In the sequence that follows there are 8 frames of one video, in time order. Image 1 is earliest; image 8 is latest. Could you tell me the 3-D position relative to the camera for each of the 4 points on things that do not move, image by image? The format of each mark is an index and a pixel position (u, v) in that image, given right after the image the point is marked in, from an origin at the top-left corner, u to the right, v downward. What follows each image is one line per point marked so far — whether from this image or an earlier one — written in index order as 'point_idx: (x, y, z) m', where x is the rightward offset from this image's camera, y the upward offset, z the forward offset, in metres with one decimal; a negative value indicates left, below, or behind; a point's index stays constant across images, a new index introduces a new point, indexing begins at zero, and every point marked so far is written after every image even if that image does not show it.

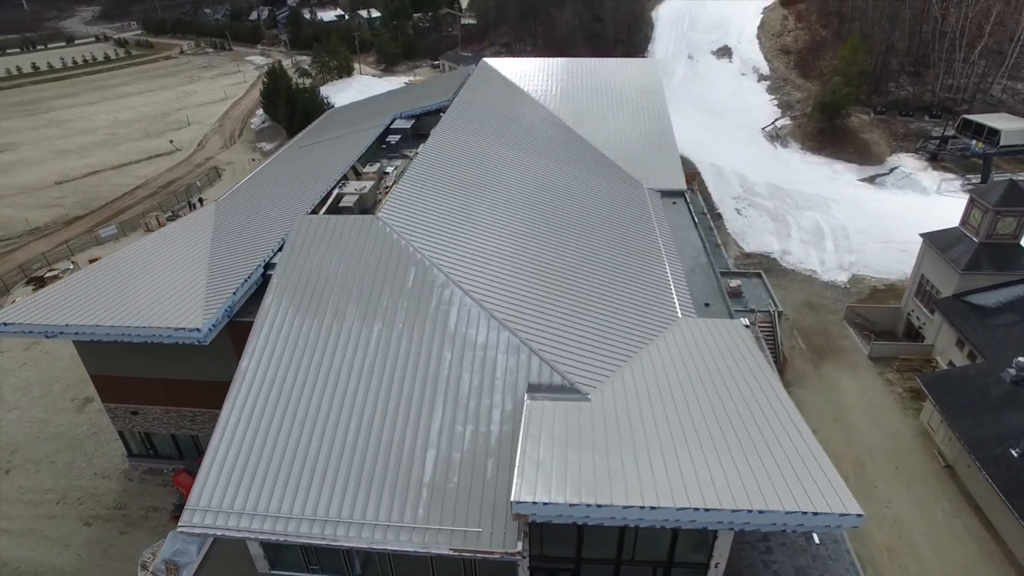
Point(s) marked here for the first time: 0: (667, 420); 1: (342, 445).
0: (+3.0, -3.1, +13.5) m
1: (-3.9, -3.6, +13.7) m
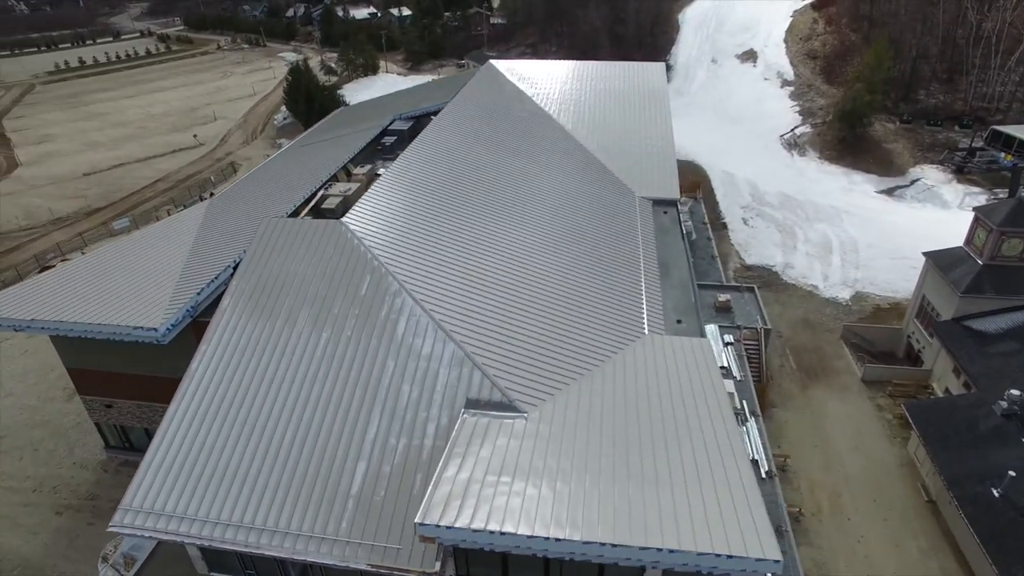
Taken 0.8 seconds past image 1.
0: (+1.6, -3.5, +13.0) m
1: (-5.3, -3.7, +13.6) m
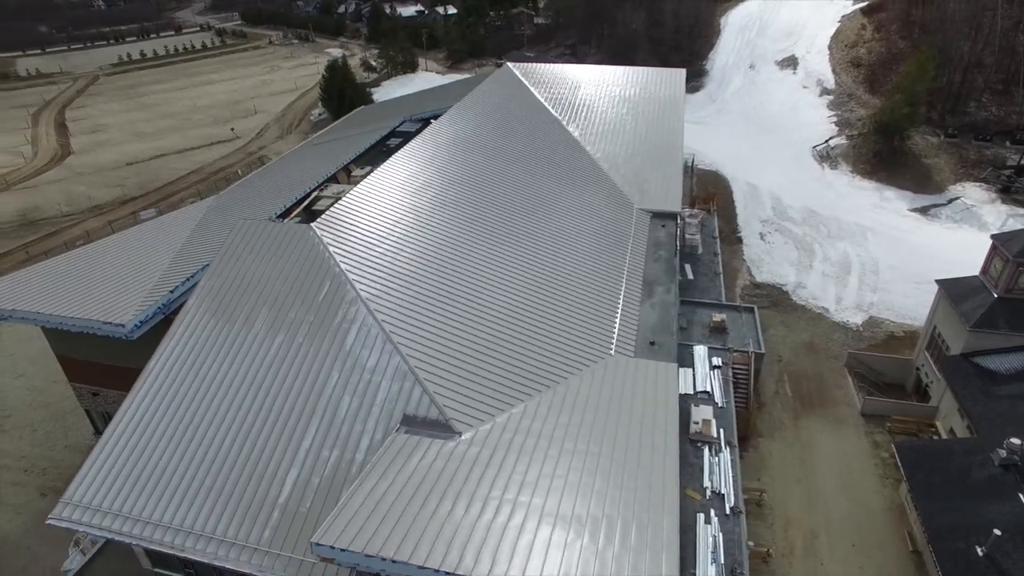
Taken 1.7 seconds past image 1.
0: (+0.1, -3.9, +12.5) m
1: (-6.7, -3.8, +13.6) m
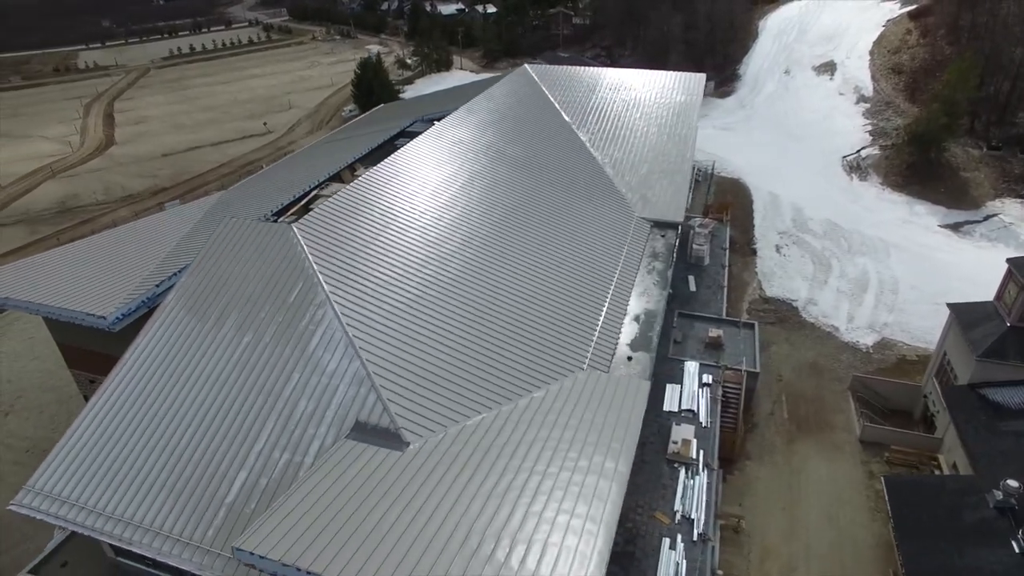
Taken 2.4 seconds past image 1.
0: (-1.0, -4.1, +12.3) m
1: (-7.7, -3.8, +13.8) m
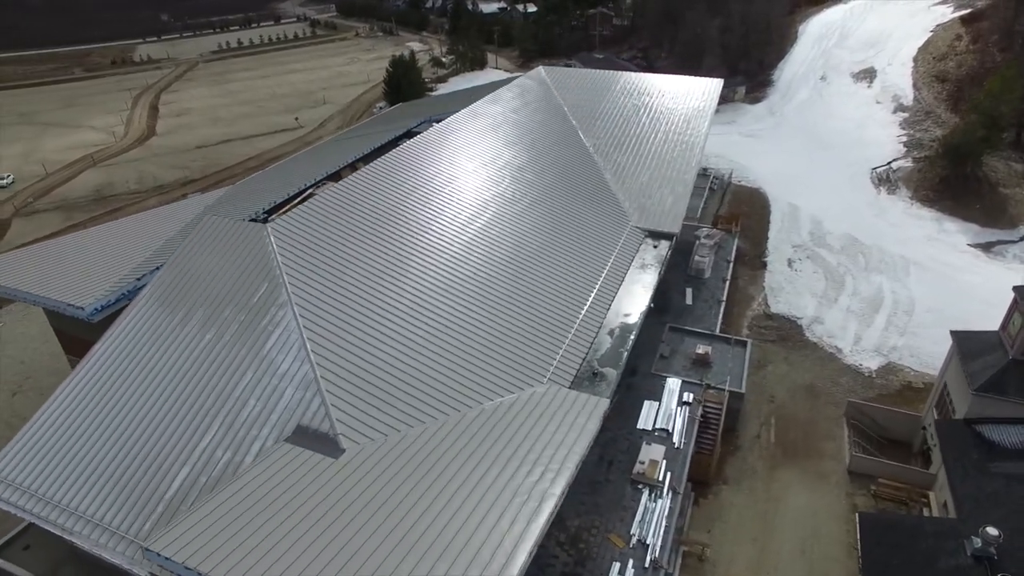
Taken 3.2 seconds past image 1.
0: (-2.5, -4.3, +12.1) m
1: (-9.0, -3.7, +14.0) m
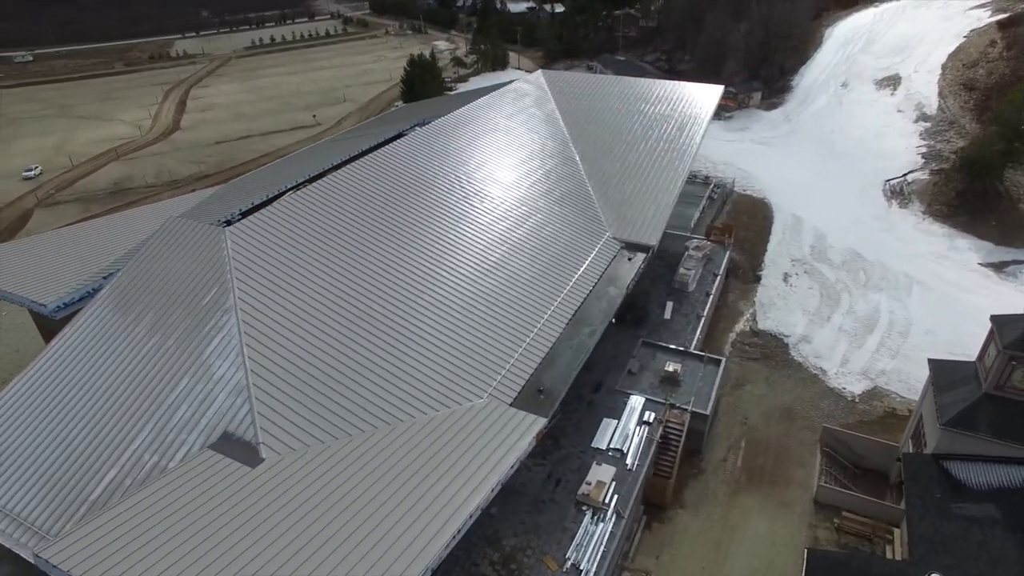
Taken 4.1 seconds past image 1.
0: (-4.2, -4.6, +12.0) m
1: (-10.7, -3.7, +14.3) m
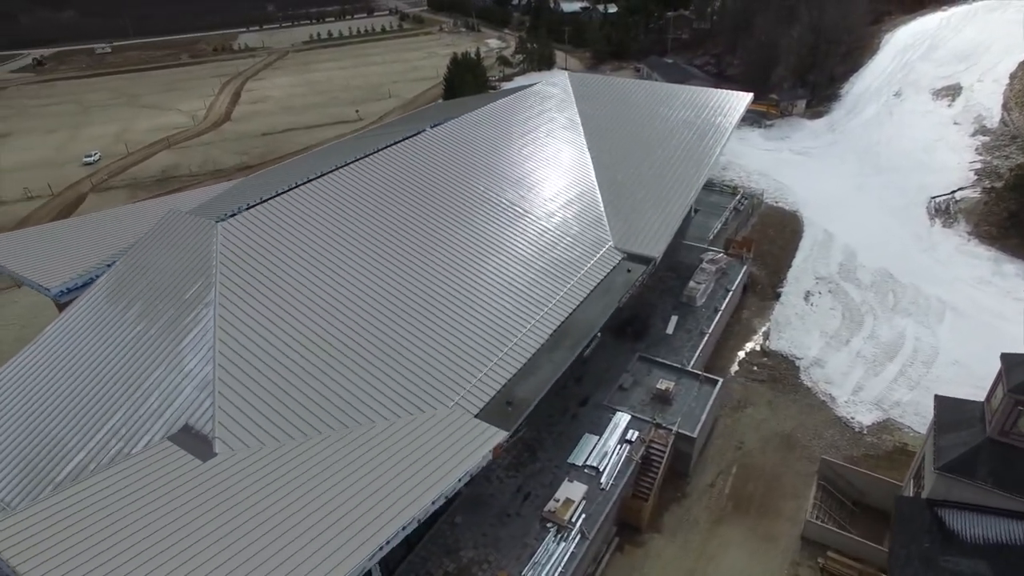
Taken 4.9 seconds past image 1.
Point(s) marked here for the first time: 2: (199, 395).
0: (-5.4, -4.6, +12.1) m
1: (-11.6, -3.4, +14.9) m
2: (-7.4, -2.6, +14.2) m
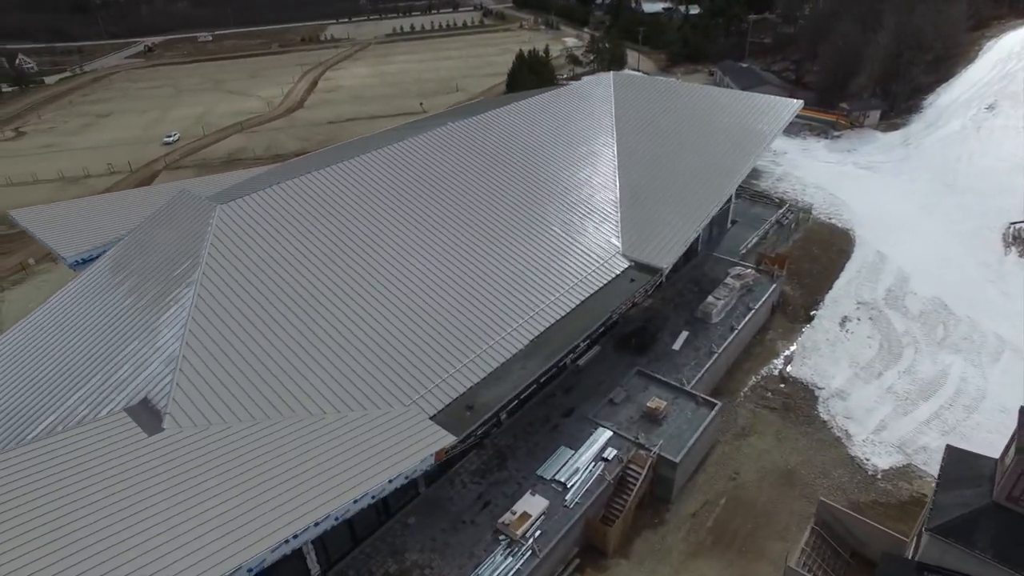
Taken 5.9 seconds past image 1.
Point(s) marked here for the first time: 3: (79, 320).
0: (-6.9, -4.2, +12.3) m
1: (-12.6, -2.5, +15.8) m
2: (-8.4, -2.0, +14.6) m
3: (-12.1, -0.8, +17.0) m
